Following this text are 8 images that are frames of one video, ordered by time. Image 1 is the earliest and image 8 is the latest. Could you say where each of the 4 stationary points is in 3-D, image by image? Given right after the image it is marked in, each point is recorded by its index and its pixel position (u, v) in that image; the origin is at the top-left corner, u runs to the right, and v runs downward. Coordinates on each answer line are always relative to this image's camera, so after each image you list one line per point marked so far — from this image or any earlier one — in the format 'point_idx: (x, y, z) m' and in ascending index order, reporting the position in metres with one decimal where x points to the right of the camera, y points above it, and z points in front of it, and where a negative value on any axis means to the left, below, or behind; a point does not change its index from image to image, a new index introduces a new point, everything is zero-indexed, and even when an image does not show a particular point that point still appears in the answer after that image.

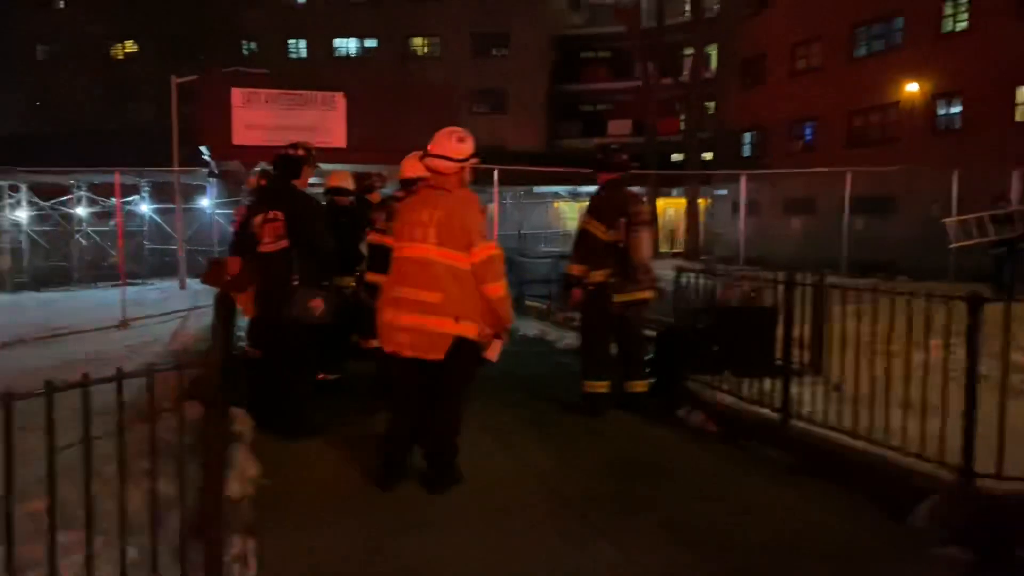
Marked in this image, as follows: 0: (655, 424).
0: (+1.2, -1.1, +7.3) m
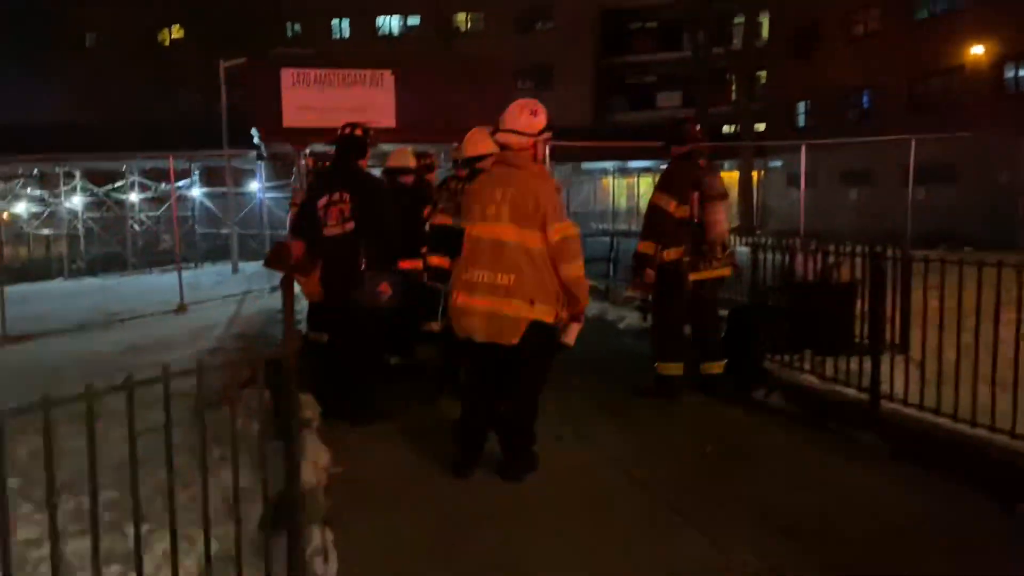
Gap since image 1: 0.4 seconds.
0: (+1.8, -1.0, +7.0) m
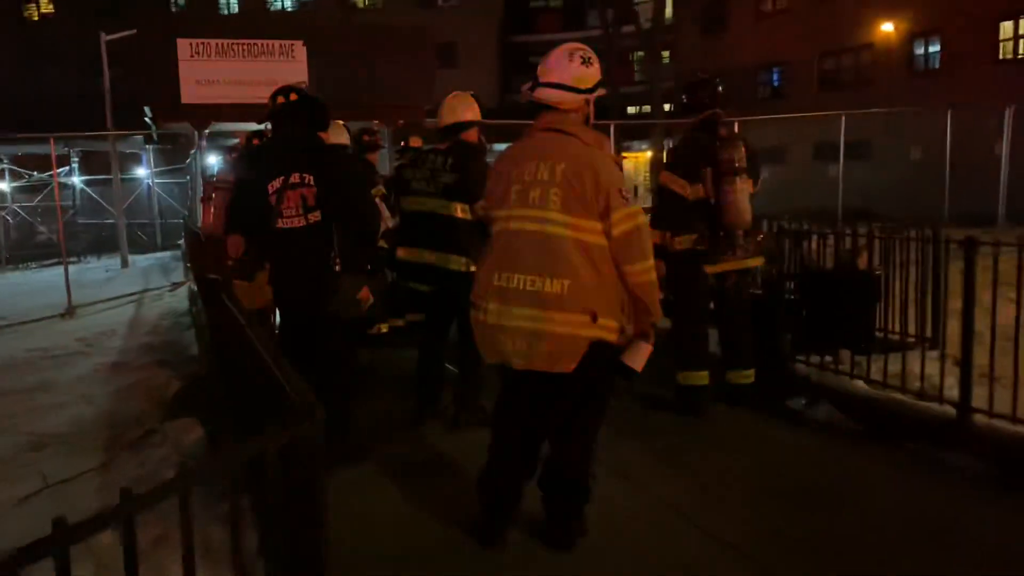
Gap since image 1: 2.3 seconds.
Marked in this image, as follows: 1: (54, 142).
0: (+1.8, -0.9, +5.9) m
1: (-9.4, +3.0, +18.6) m
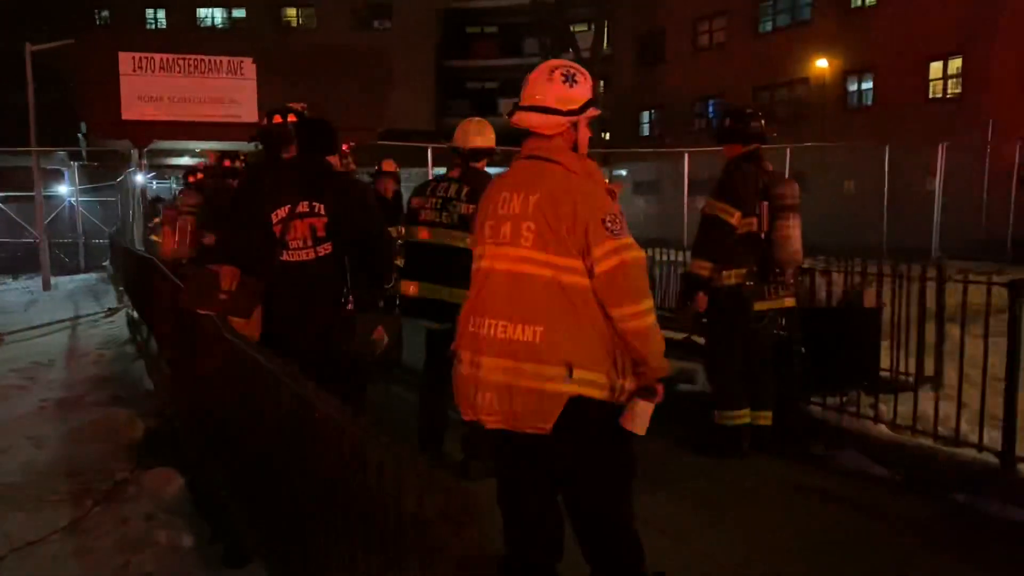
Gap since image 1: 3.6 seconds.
0: (+1.9, -1.2, +5.6) m
1: (-10.4, +2.6, +17.5) m
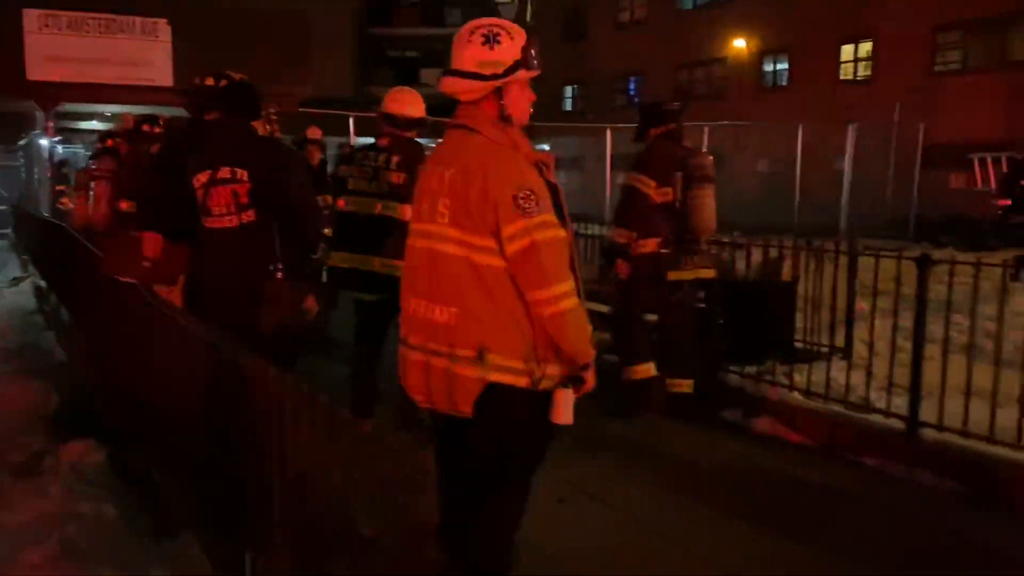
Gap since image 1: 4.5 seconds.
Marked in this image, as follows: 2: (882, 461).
0: (+1.4, -1.0, +5.9) m
1: (-11.8, +3.2, +16.4) m
2: (+2.2, -1.0, +5.5) m
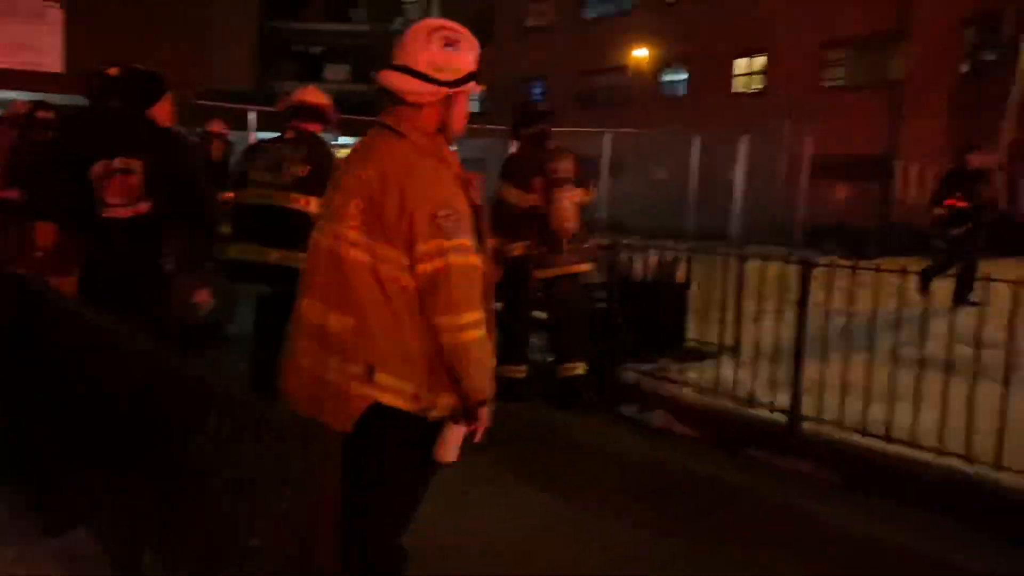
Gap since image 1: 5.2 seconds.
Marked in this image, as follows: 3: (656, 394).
0: (+0.8, -1.0, +6.1) m
1: (-13.5, +3.3, +15.2) m
2: (+1.6, -1.0, +5.8) m
3: (+1.0, -0.8, +6.5) m
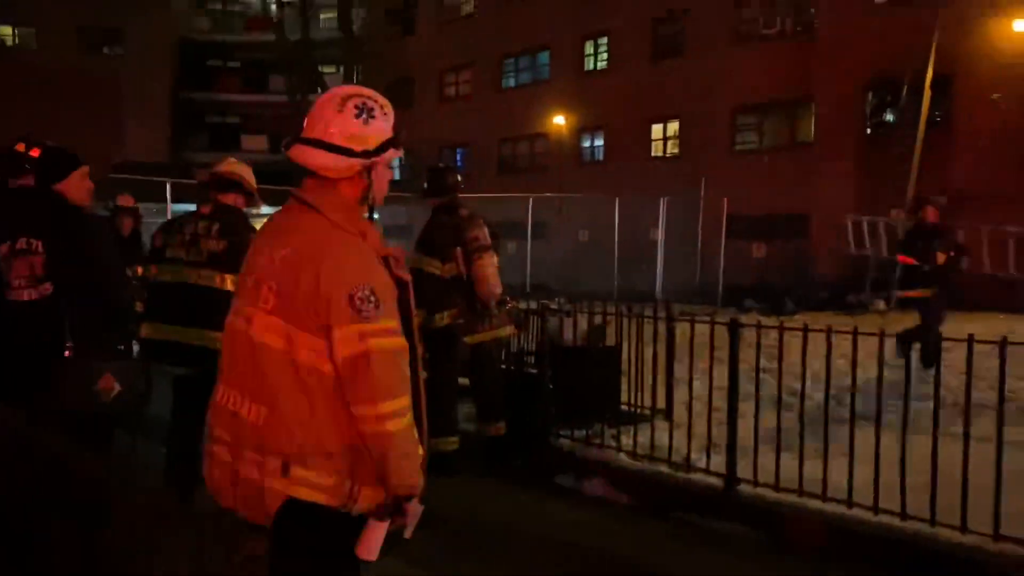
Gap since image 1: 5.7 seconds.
0: (+0.3, -1.4, +5.9) m
1: (-14.7, +1.8, +14.1) m
2: (+1.2, -1.4, +5.7) m
3: (+0.6, -1.2, +6.4) m
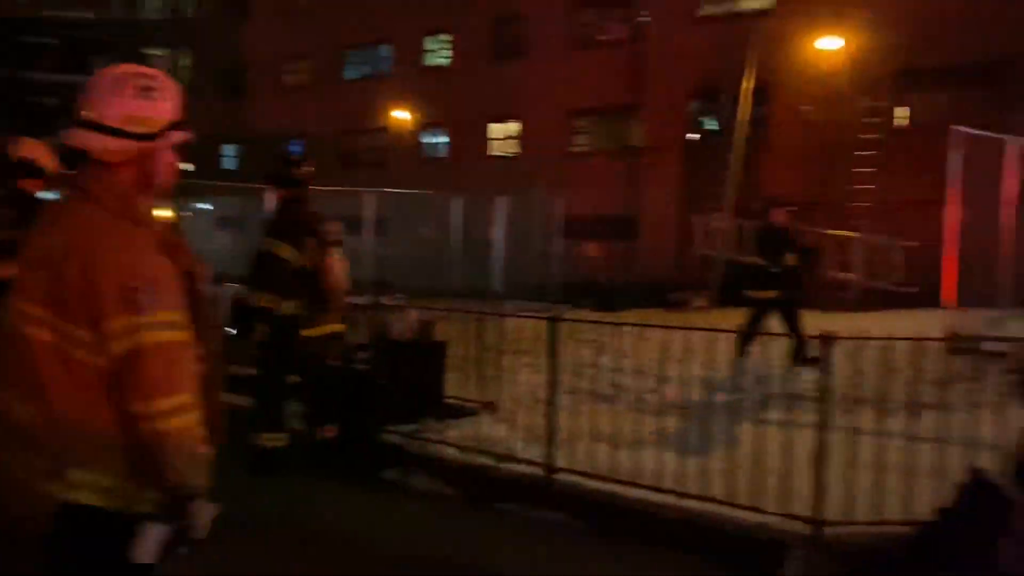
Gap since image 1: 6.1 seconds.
0: (-0.8, -1.4, +5.9) m
1: (-17.0, +2.0, +11.4) m
2: (+0.1, -1.4, +5.8) m
3: (-0.7, -1.2, +6.4) m
